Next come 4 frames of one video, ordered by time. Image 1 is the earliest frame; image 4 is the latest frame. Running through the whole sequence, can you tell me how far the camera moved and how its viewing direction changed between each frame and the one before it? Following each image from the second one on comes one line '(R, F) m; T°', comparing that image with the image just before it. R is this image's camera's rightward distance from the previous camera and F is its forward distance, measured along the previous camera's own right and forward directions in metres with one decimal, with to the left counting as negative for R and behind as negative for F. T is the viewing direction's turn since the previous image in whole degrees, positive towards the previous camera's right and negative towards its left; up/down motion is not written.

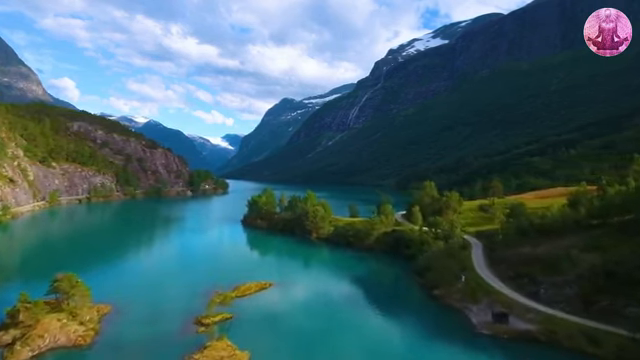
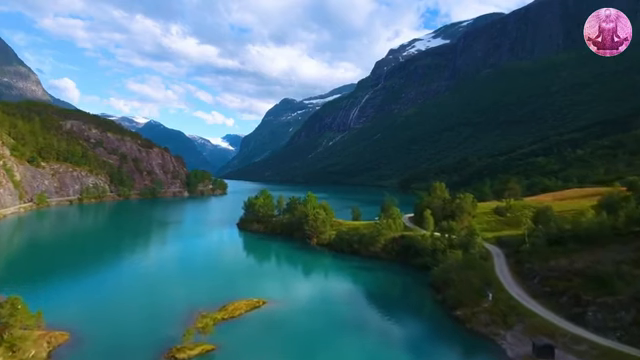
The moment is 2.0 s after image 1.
(-0.1, +5.7) m; 0°
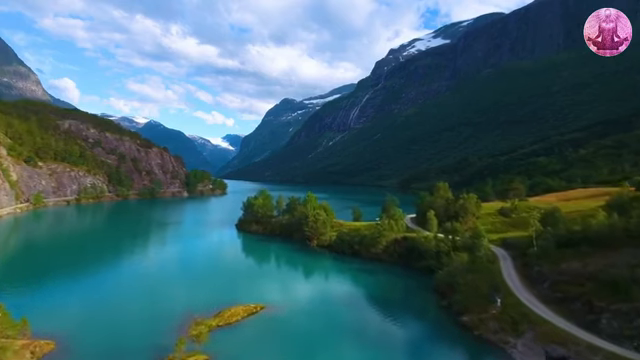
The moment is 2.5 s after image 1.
(0.0, +1.4) m; 0°
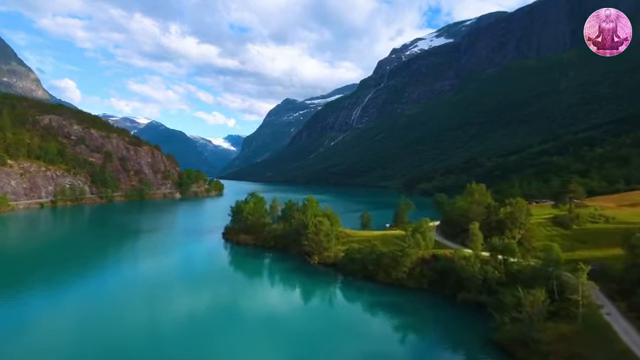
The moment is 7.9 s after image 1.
(-0.2, +13.7) m; 0°
